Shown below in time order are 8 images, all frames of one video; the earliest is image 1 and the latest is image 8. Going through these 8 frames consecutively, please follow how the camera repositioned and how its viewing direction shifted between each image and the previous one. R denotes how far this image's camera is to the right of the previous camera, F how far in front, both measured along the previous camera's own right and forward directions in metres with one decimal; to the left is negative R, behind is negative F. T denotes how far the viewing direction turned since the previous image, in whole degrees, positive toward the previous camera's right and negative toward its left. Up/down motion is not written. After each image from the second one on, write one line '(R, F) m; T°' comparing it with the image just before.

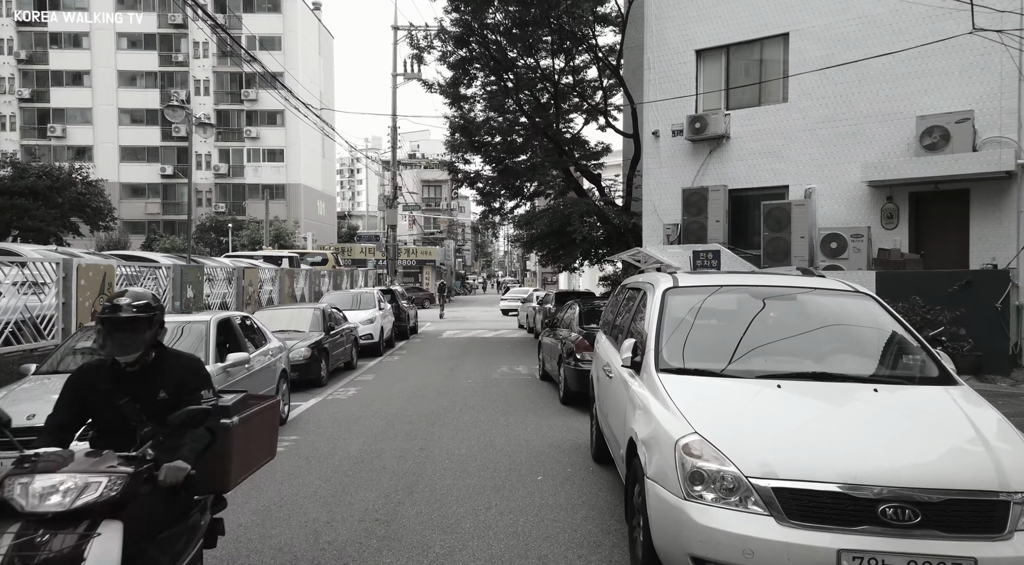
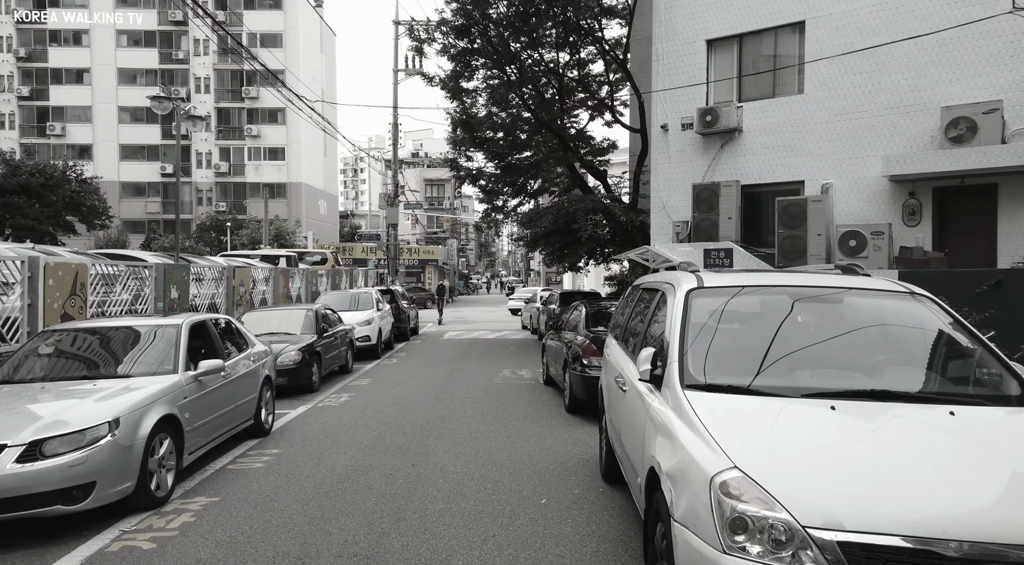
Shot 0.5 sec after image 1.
(0.0, +0.6) m; 0°
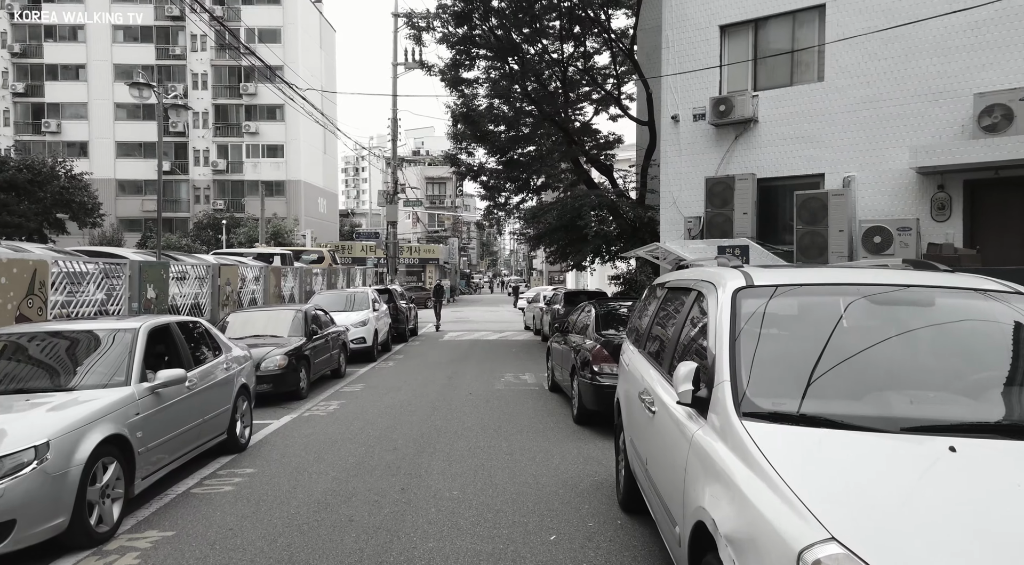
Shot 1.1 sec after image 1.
(0.0, +0.8) m; 0°
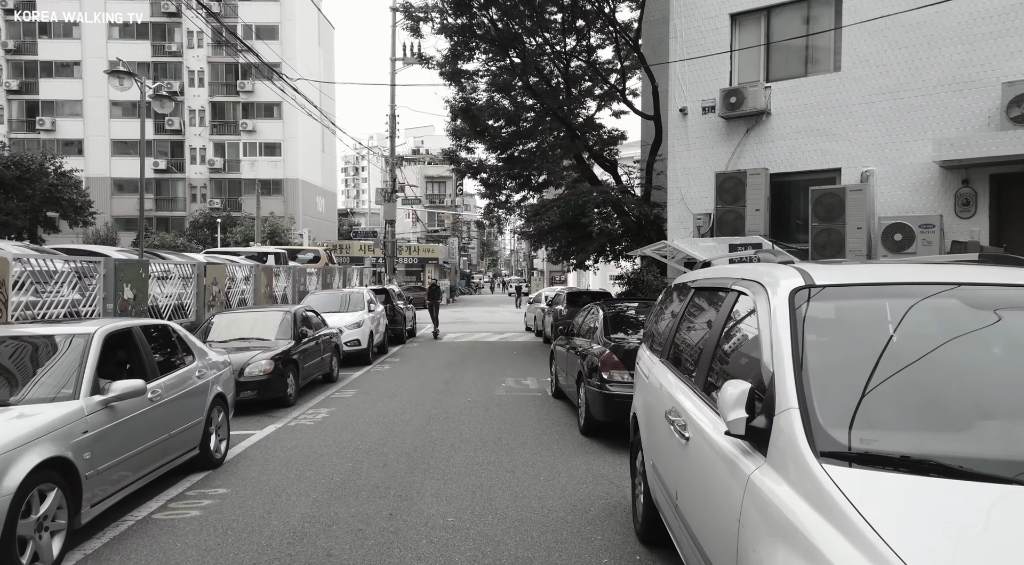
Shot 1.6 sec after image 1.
(0.0, +0.6) m; 0°
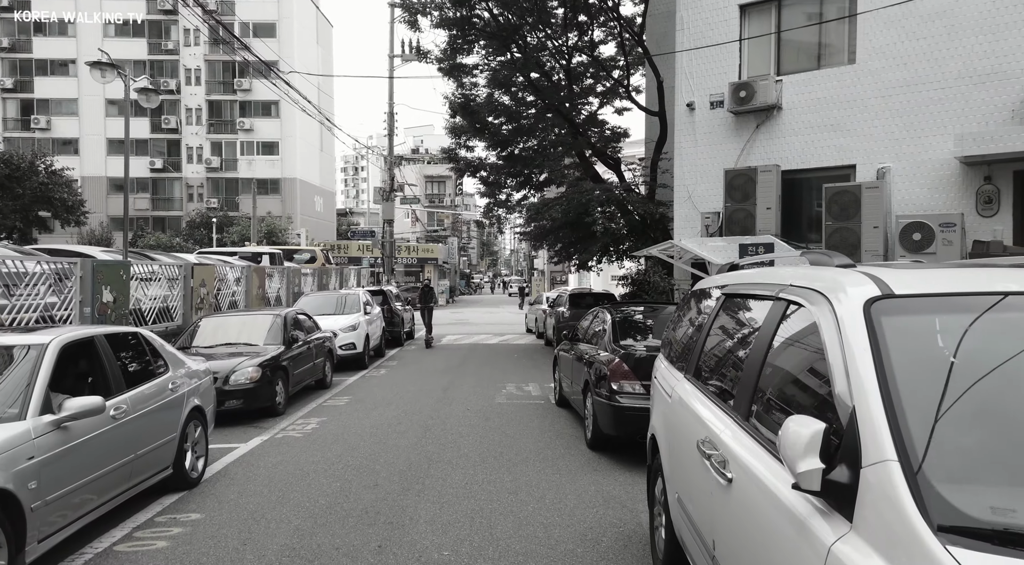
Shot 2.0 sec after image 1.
(0.0, +0.5) m; 0°
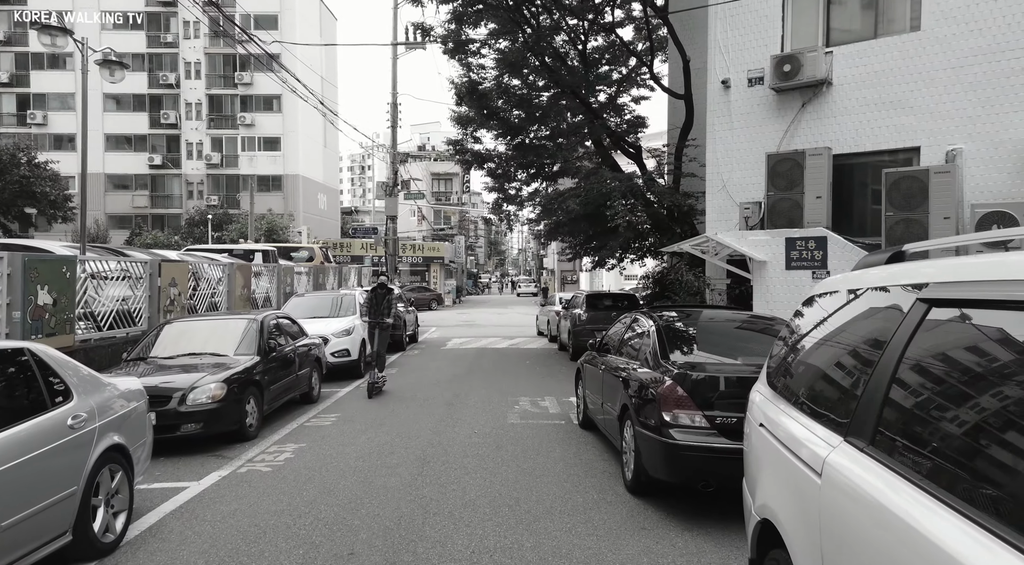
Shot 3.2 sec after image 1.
(-0.1, +1.5) m; -1°
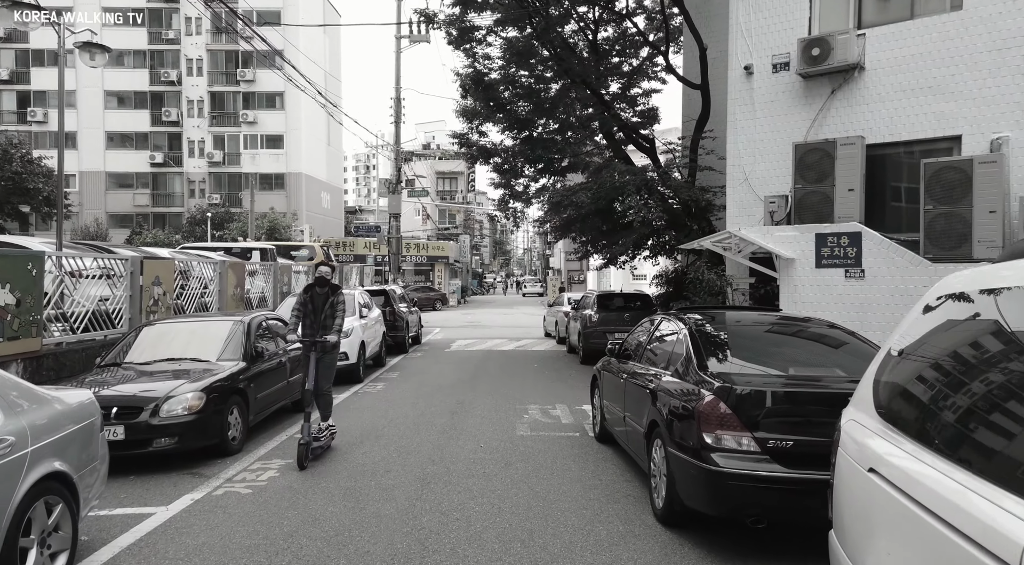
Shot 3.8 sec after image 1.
(-0.1, +0.8) m; 0°
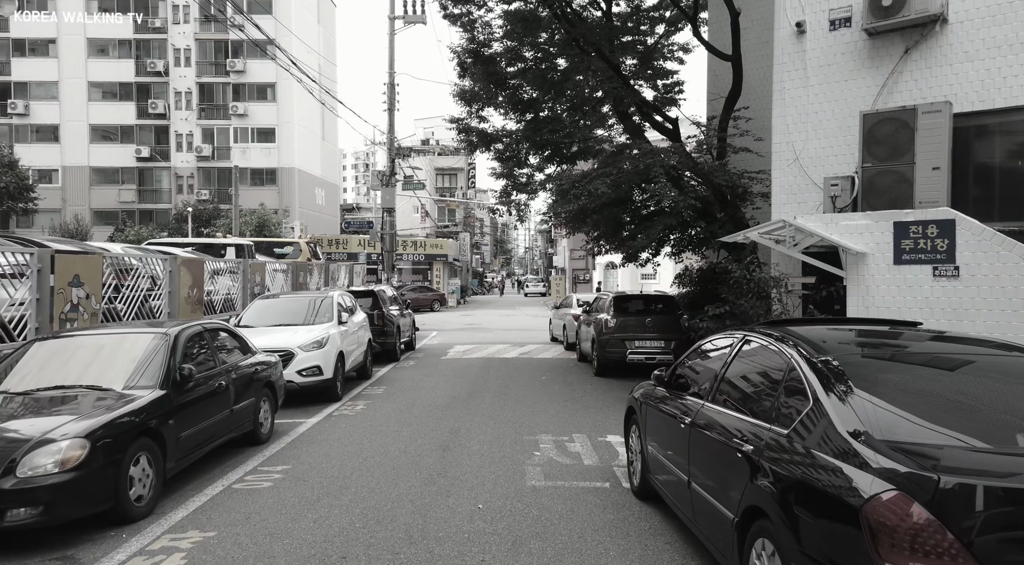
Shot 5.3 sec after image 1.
(-0.1, +1.9) m; 0°
